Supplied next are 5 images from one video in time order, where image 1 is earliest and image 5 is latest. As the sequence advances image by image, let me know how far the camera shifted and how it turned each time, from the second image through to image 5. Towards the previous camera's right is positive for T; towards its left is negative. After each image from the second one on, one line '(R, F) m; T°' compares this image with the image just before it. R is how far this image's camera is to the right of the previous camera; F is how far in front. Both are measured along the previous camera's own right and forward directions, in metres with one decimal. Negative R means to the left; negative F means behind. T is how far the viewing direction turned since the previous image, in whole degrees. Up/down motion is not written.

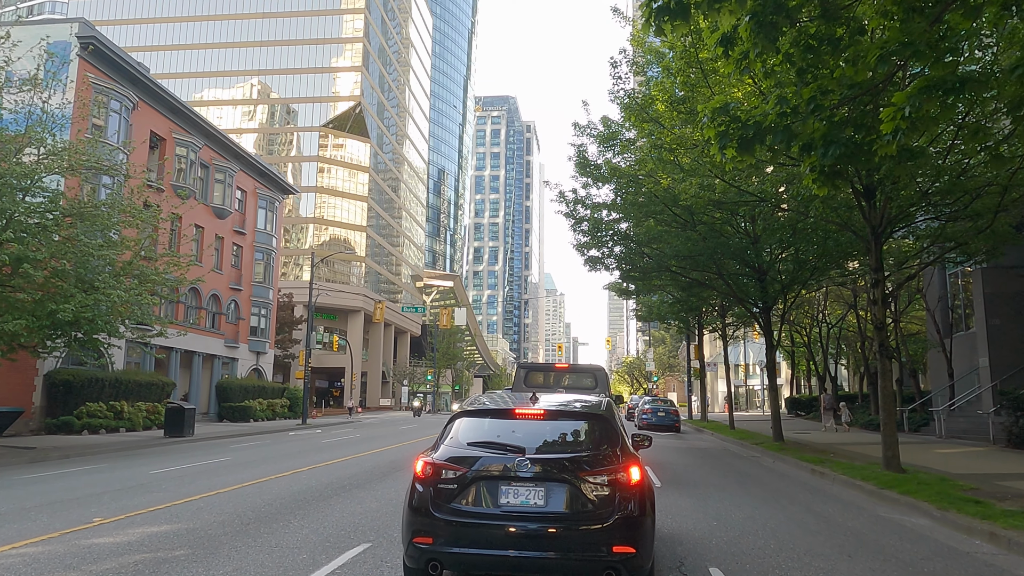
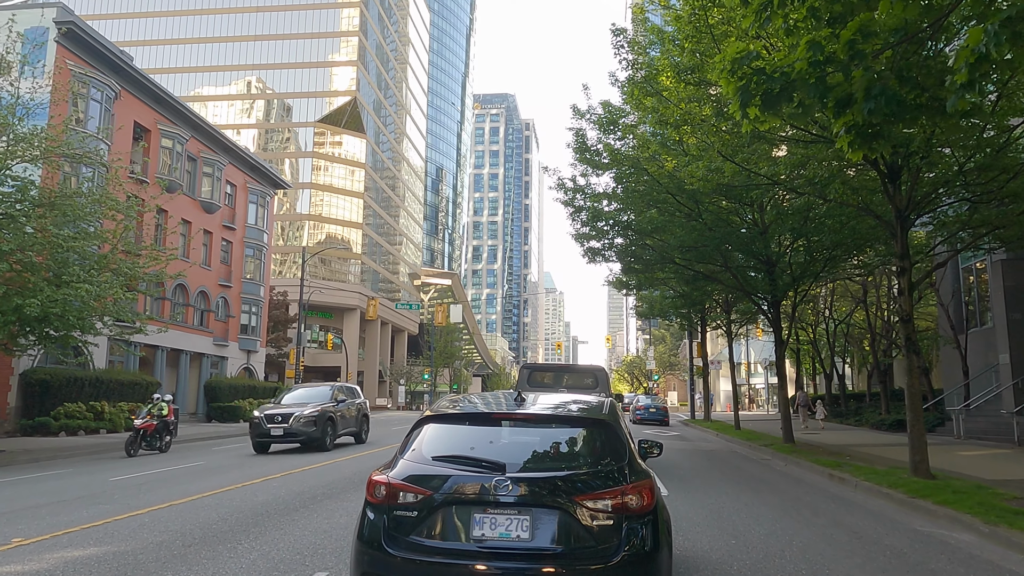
(+0.1, +1.1) m; 0°
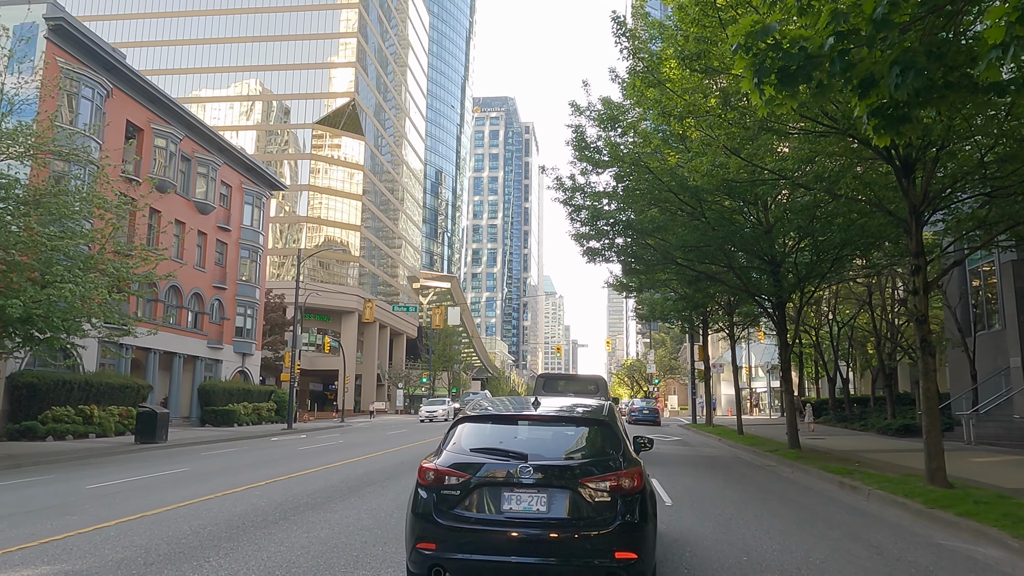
(+0.1, +0.5) m; 0°
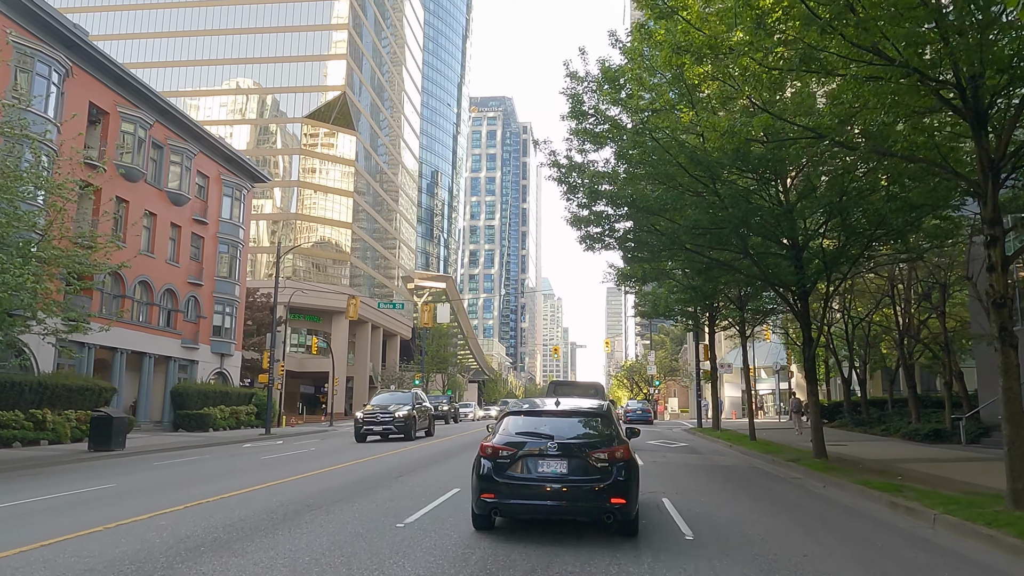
(+0.2, +2.2) m; 0°
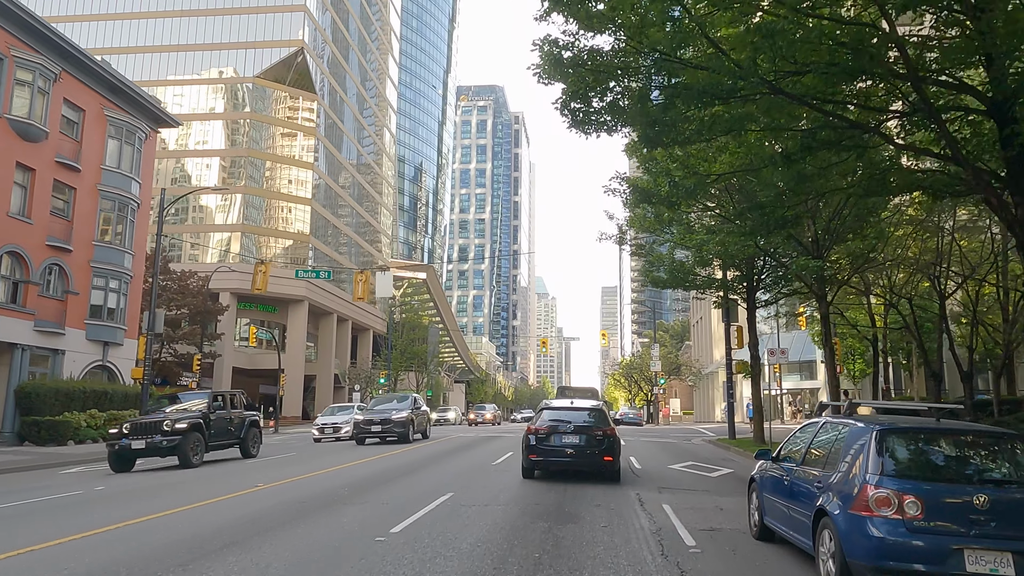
(+0.9, +8.7) m; 0°
